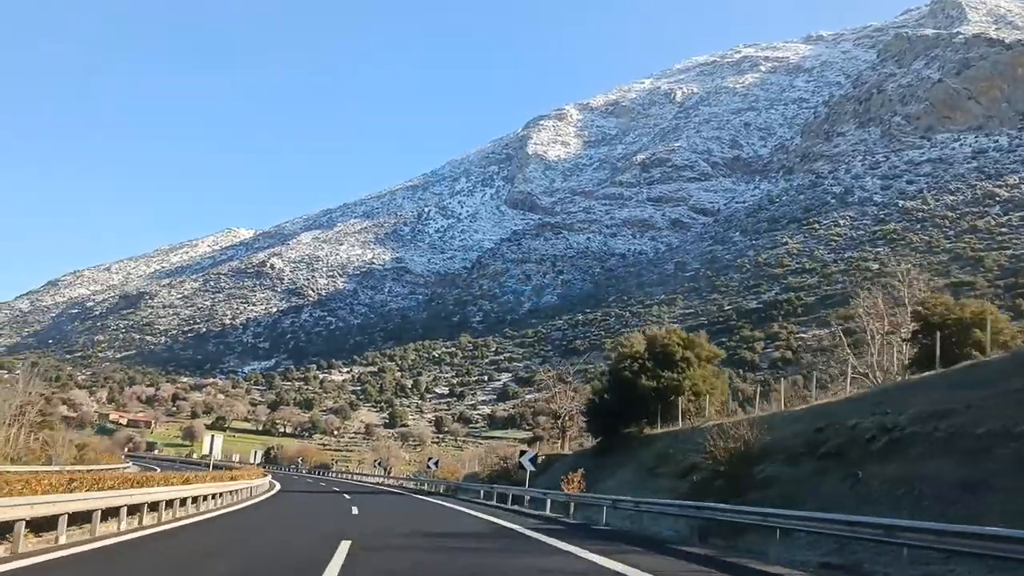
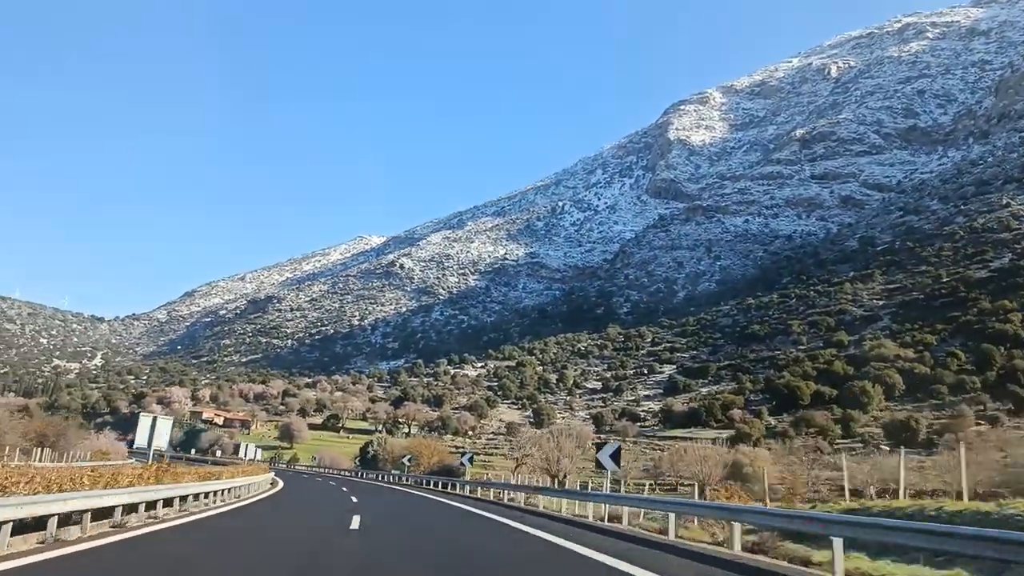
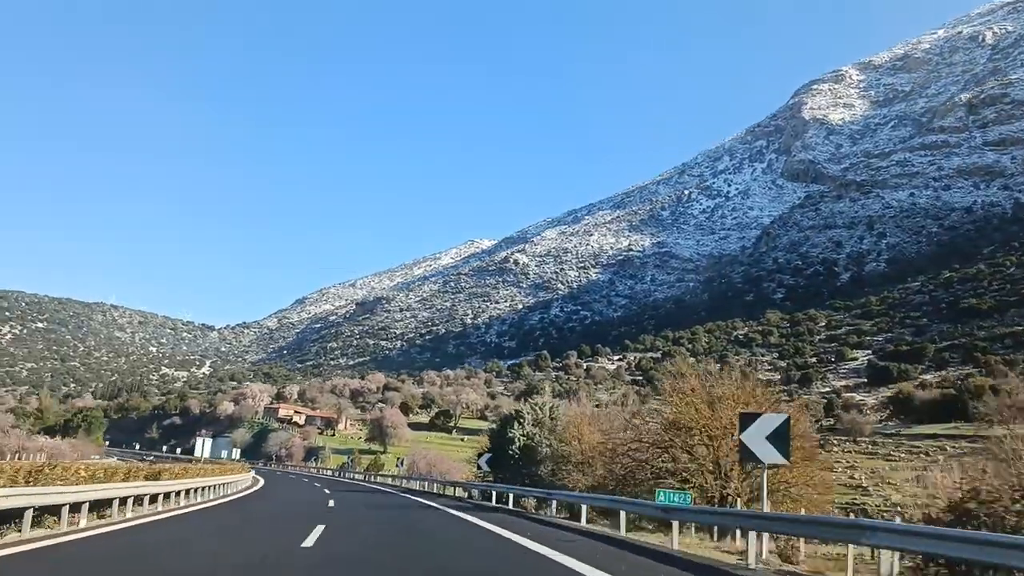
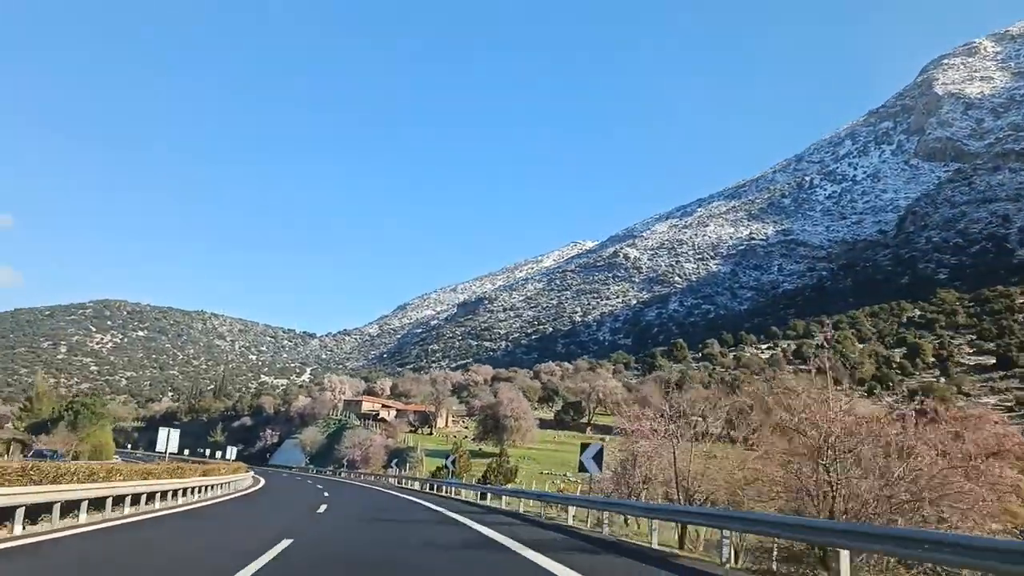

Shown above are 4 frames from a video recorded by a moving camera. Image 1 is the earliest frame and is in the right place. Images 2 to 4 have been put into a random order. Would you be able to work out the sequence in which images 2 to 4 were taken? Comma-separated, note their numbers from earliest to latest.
2, 3, 4
